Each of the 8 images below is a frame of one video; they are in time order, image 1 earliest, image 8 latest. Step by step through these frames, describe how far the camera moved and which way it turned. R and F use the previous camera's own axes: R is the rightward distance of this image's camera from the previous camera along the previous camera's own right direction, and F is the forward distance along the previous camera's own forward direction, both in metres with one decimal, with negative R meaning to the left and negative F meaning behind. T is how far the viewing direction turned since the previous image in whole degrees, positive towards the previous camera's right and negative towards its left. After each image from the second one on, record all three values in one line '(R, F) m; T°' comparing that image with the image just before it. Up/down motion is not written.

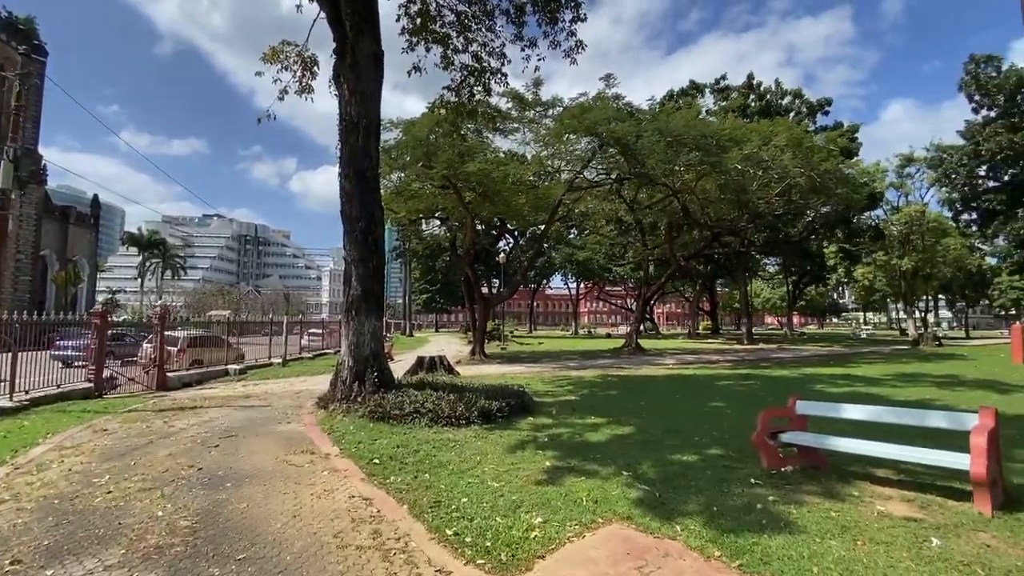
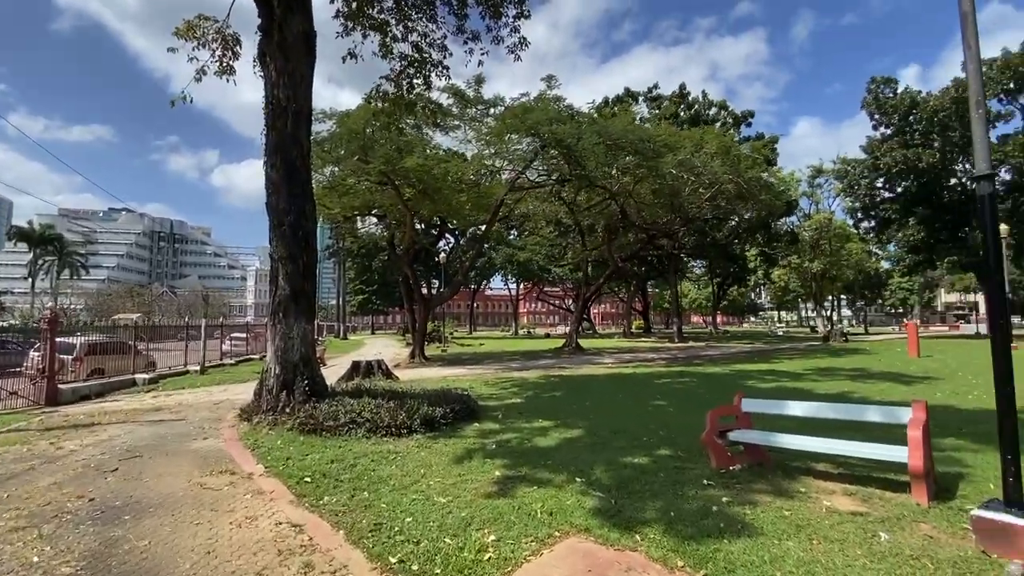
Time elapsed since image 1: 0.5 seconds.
(-0.1, +0.3) m; +7°
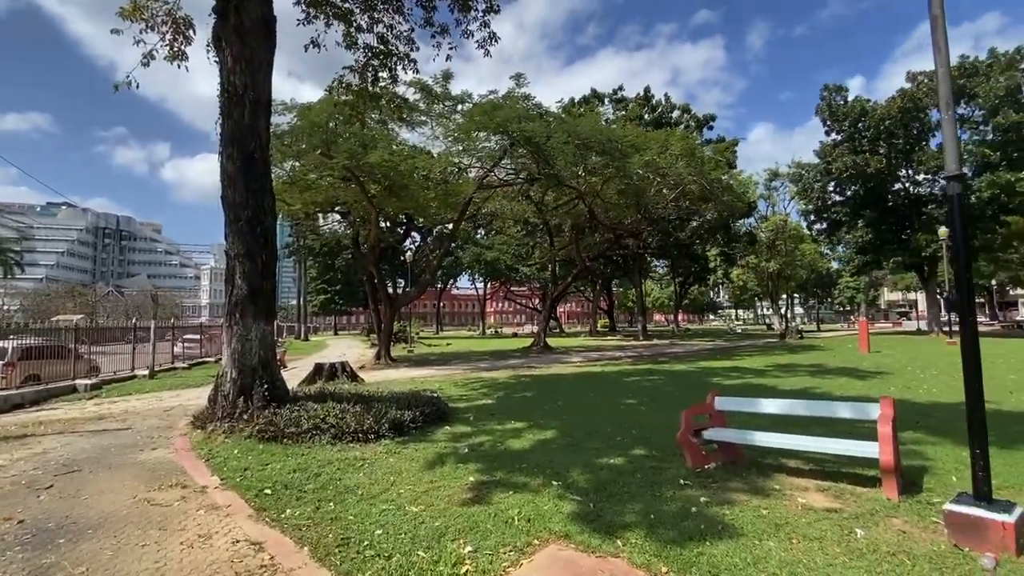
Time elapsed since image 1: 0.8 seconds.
(-0.1, +0.2) m; +4°
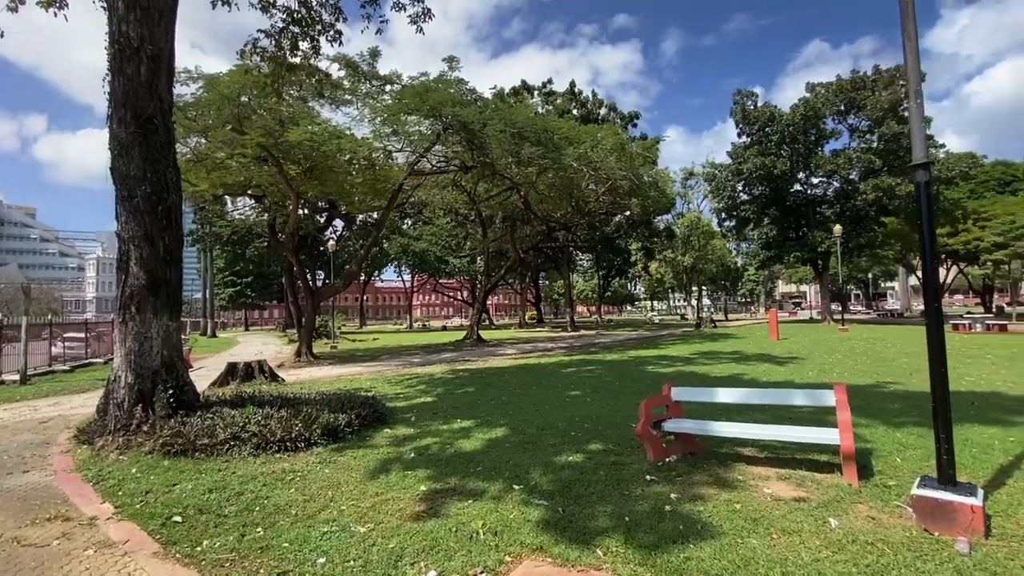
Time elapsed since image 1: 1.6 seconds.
(-0.3, +0.5) m; +9°
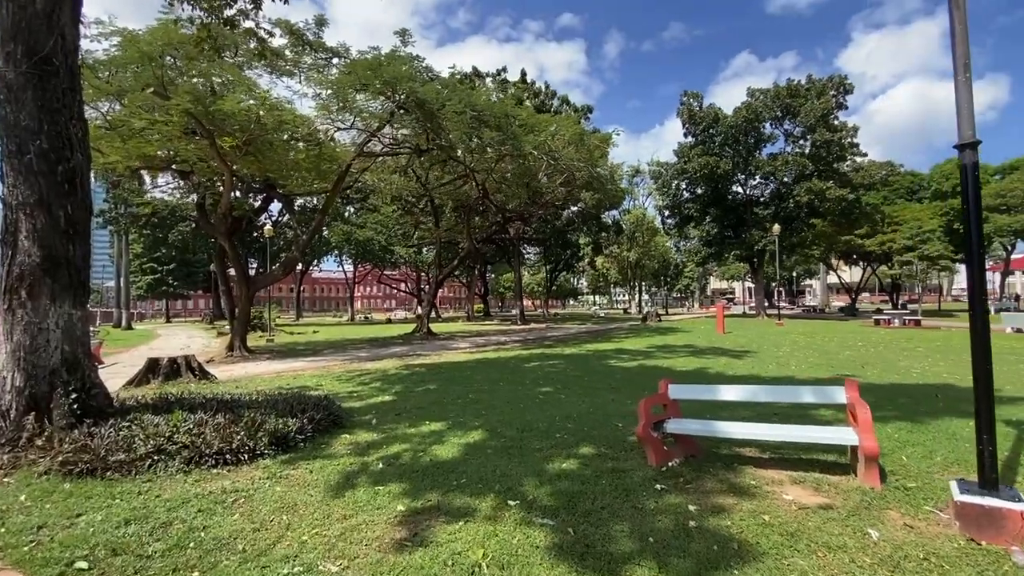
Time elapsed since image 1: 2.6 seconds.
(-0.4, +0.7) m; +7°
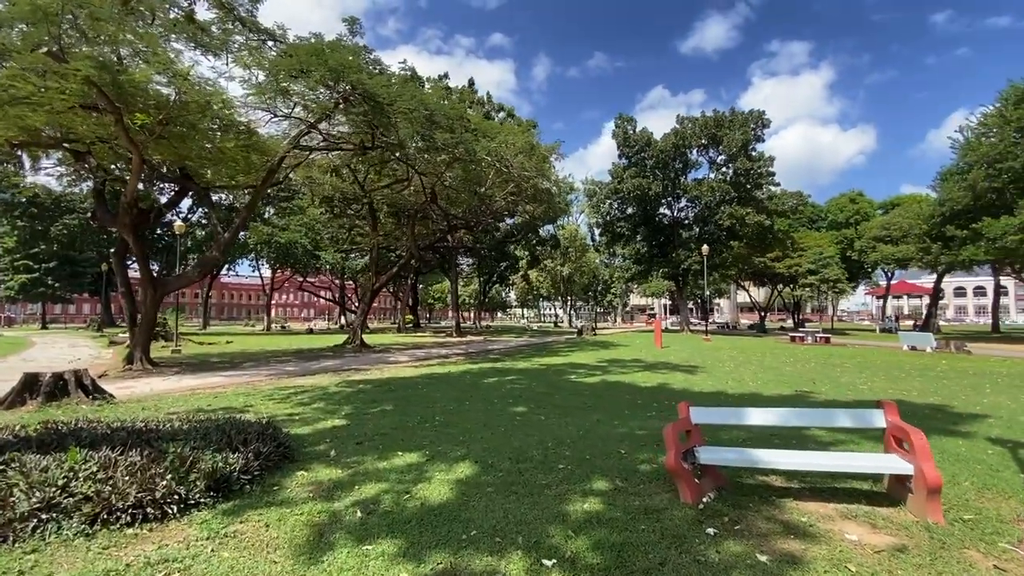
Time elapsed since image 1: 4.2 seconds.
(-0.8, +0.8) m; +9°
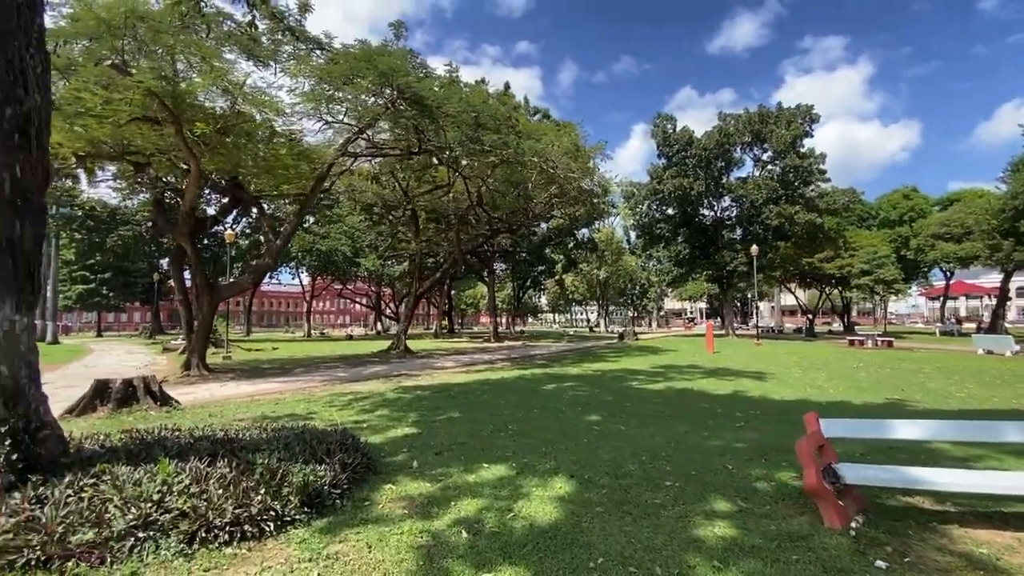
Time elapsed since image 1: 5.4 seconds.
(-0.6, +0.3) m; -4°
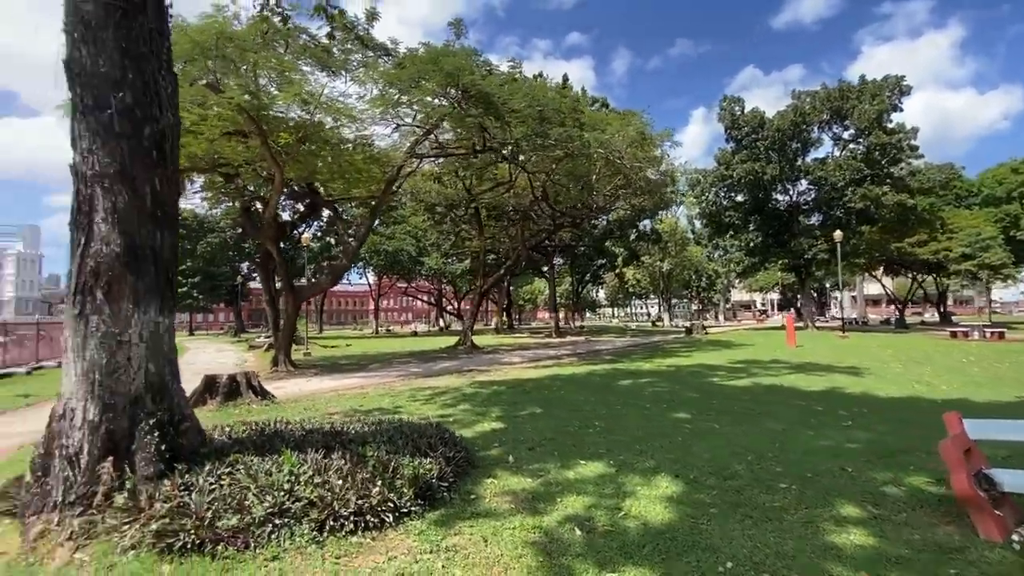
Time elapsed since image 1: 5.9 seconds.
(-0.4, 0.0) m; -7°
